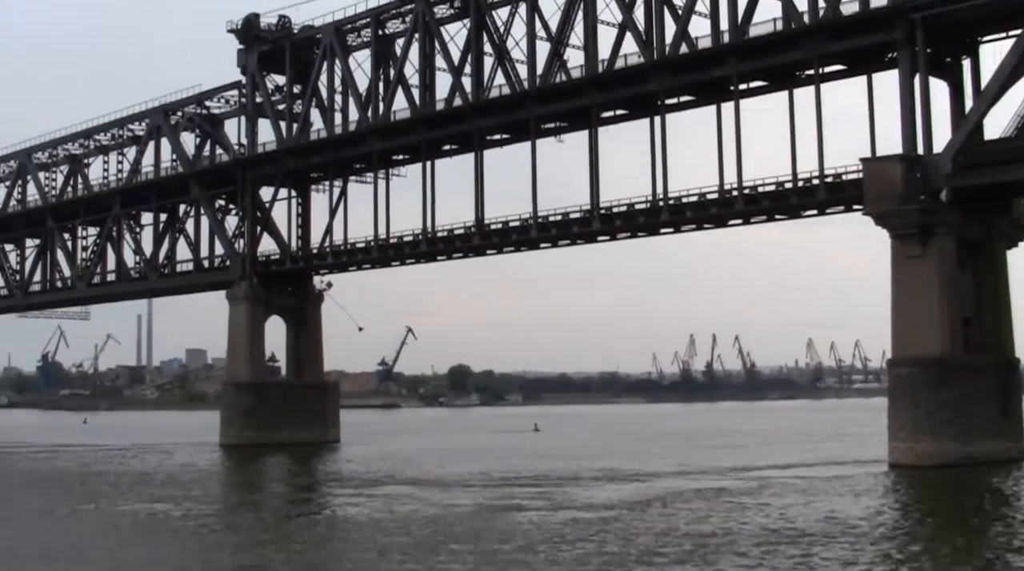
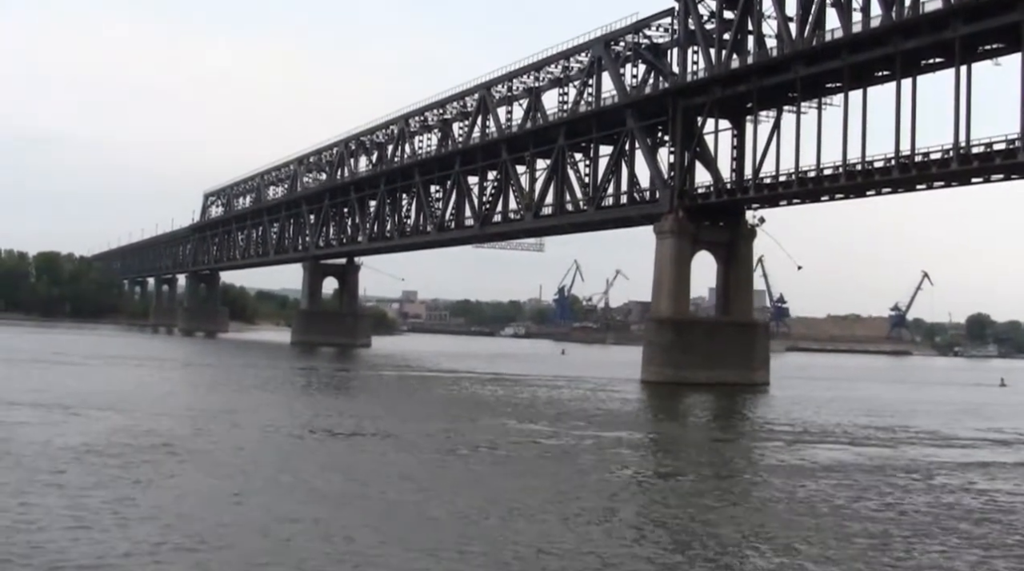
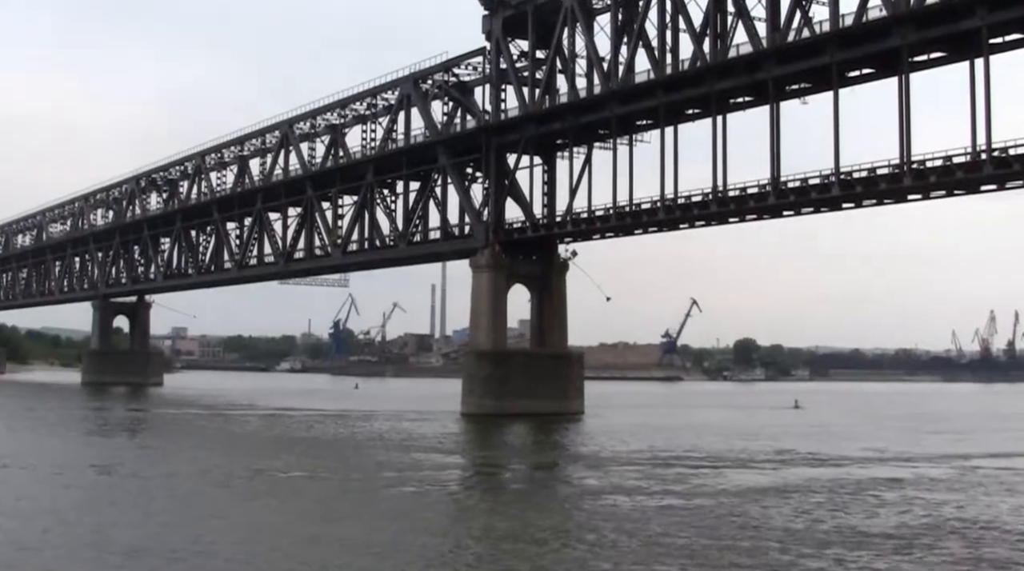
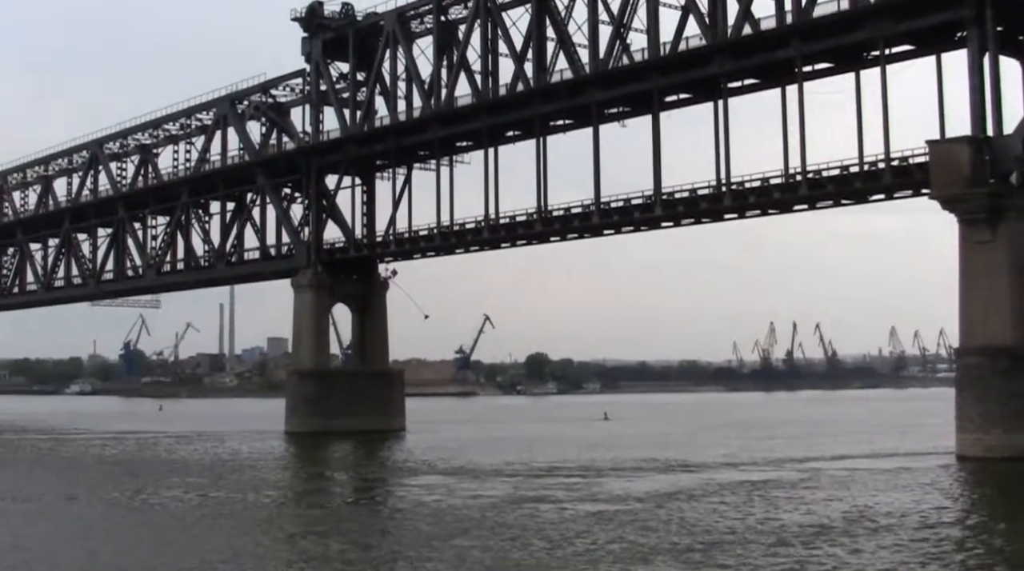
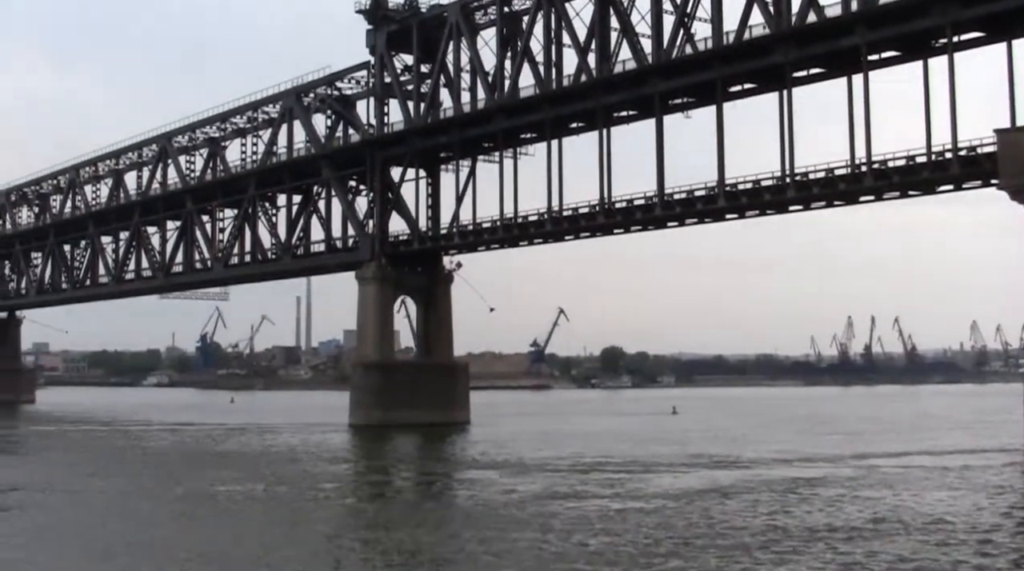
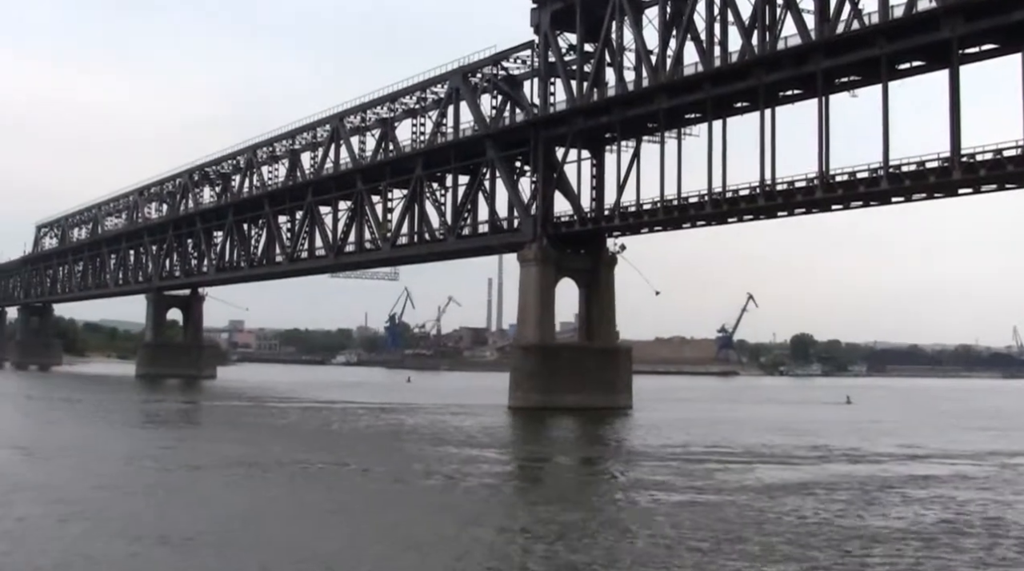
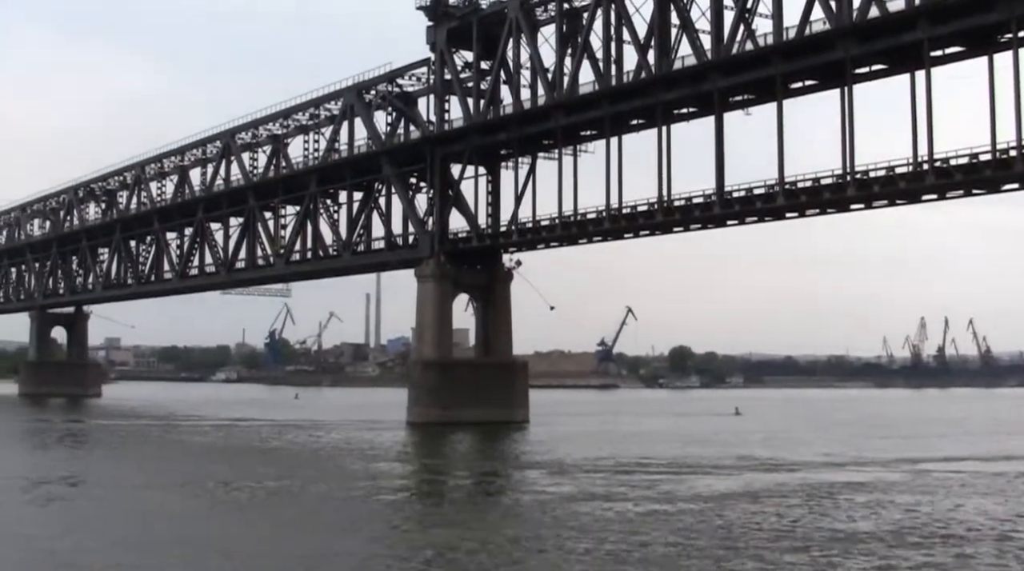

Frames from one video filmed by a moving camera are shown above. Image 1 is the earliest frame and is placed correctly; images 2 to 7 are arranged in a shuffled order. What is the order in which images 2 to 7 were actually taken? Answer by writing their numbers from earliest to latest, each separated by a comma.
4, 5, 7, 3, 6, 2
